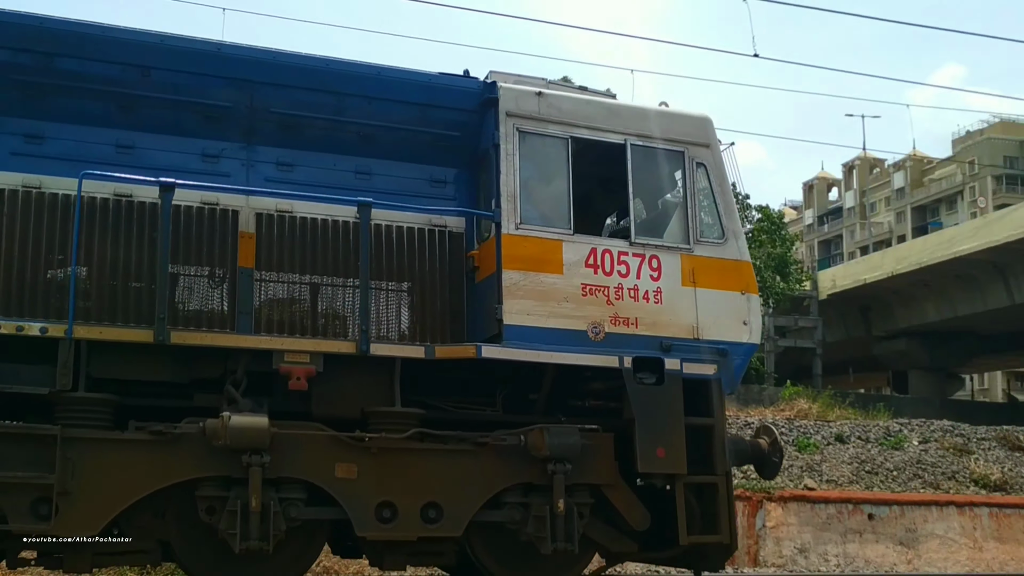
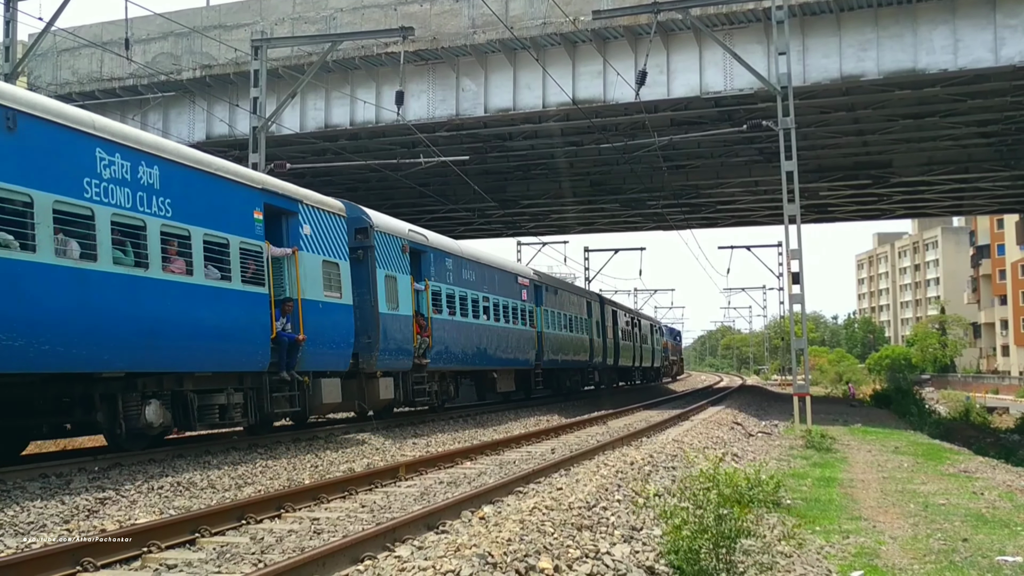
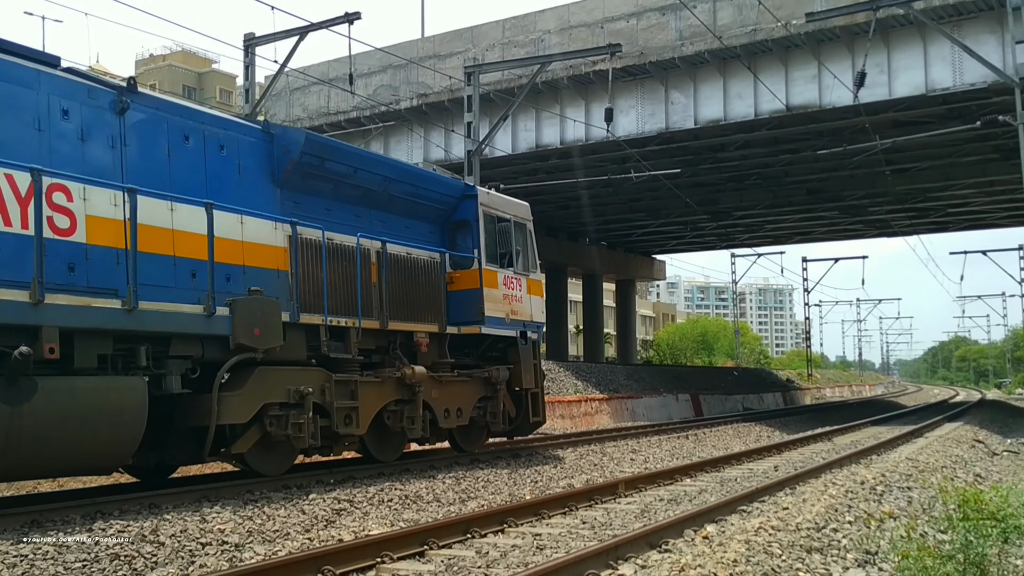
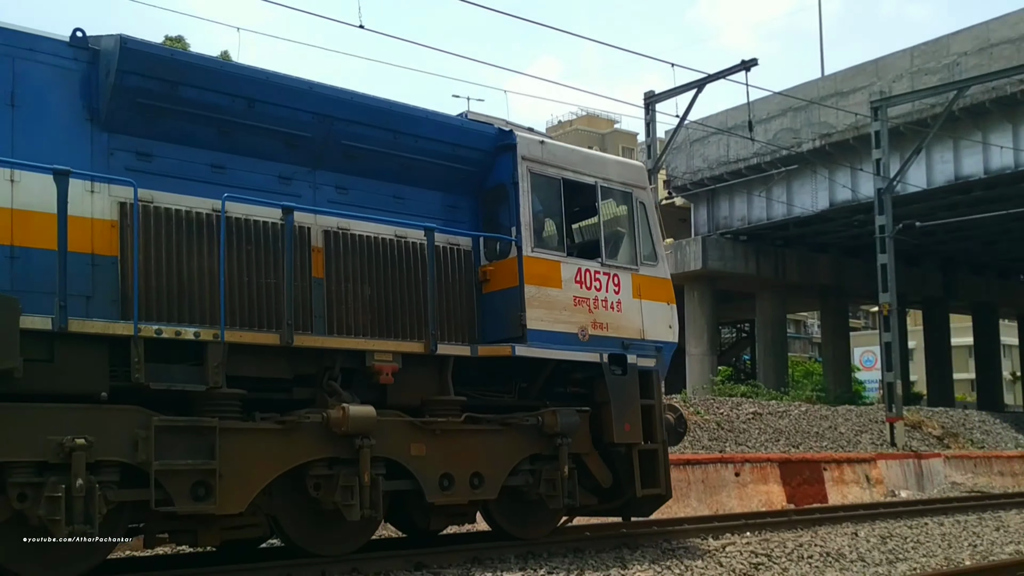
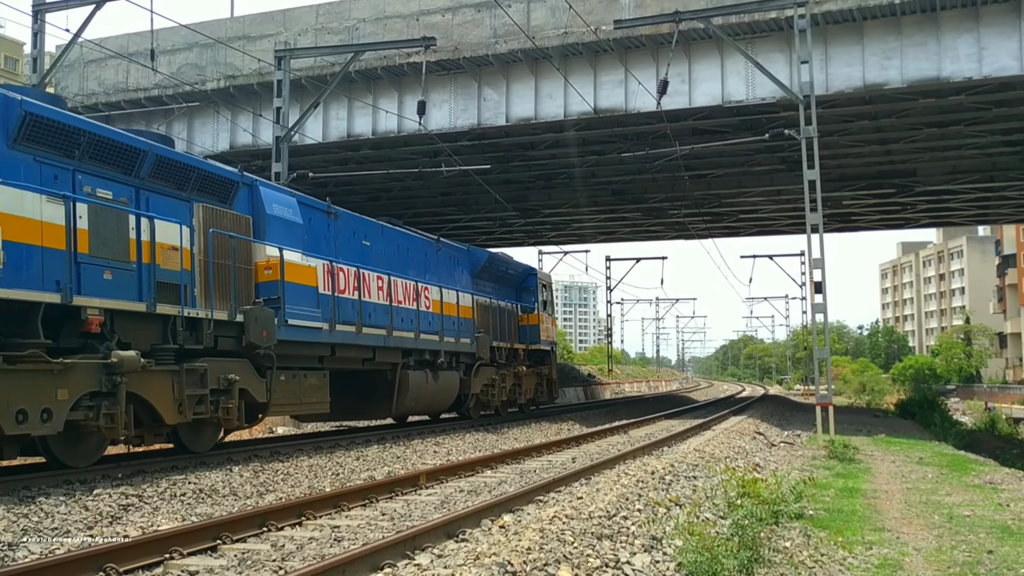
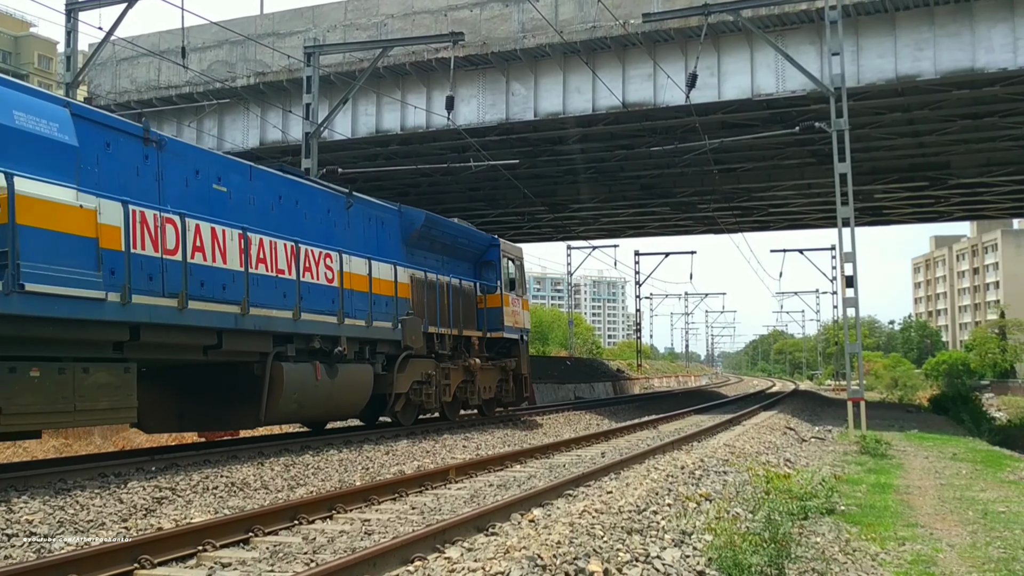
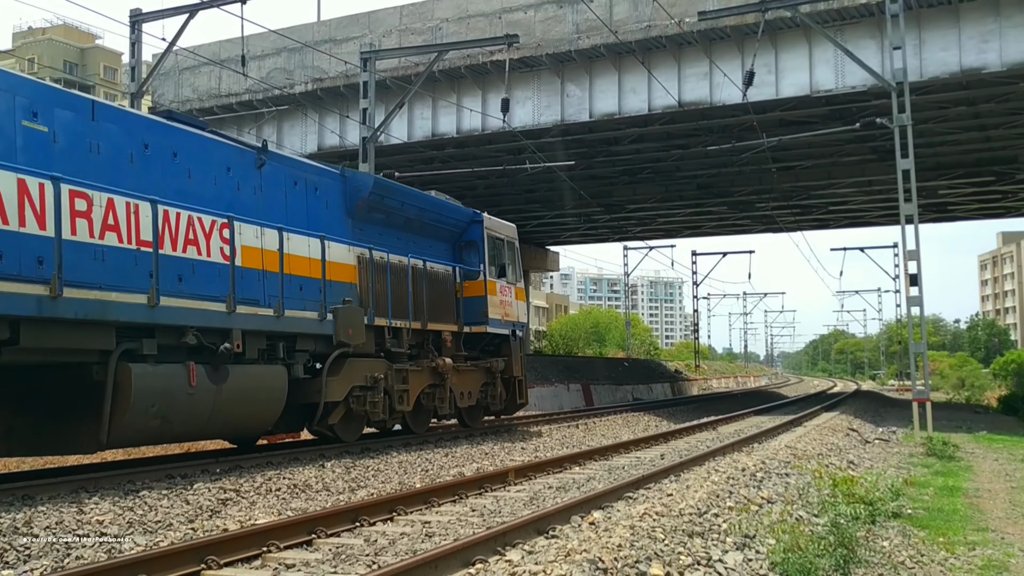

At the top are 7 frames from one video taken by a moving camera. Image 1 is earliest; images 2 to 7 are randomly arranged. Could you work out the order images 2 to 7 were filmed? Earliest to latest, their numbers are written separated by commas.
4, 3, 7, 6, 5, 2
